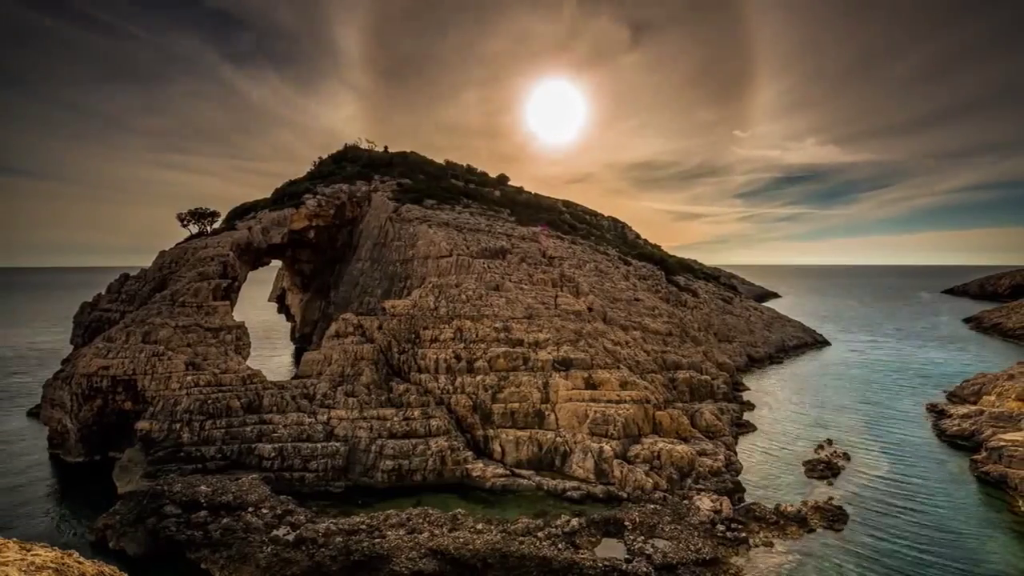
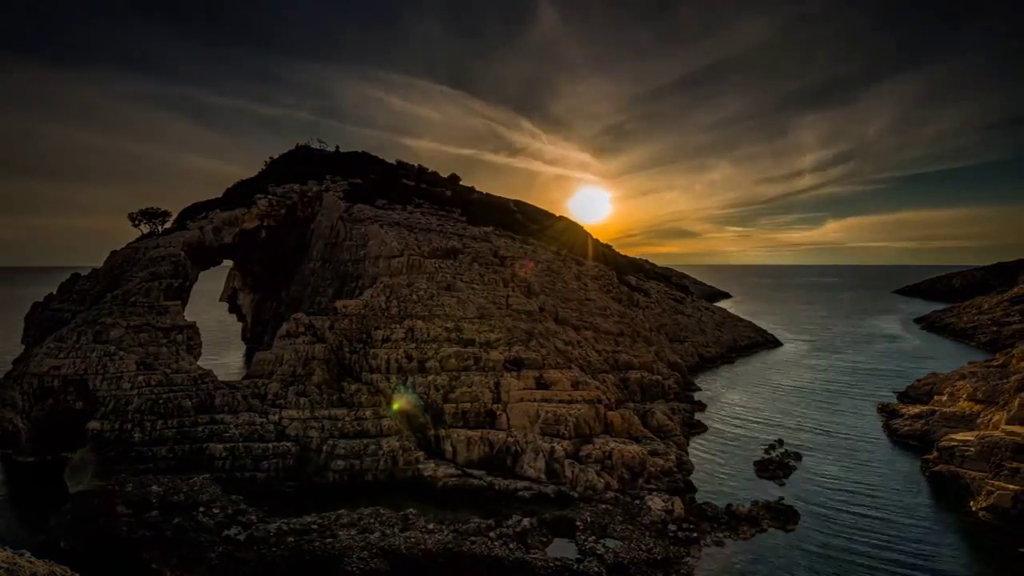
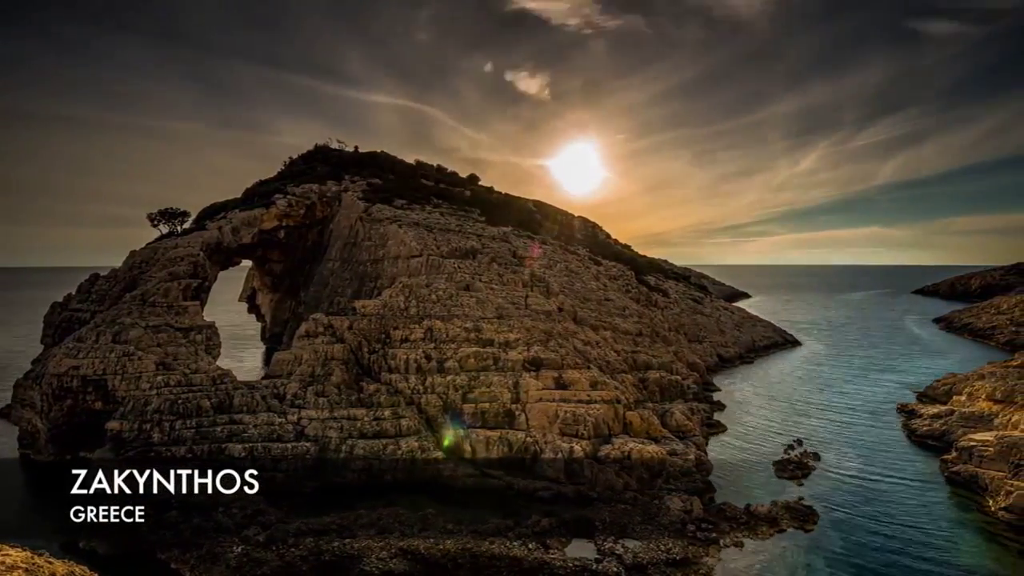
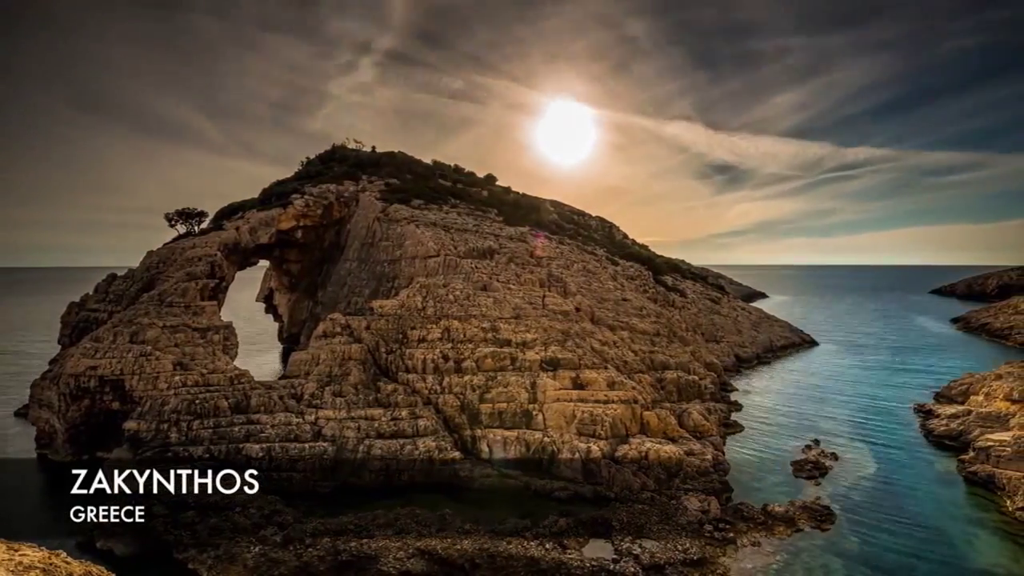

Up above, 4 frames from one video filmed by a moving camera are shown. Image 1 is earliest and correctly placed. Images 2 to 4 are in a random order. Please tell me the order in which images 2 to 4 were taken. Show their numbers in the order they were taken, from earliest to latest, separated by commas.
4, 3, 2
